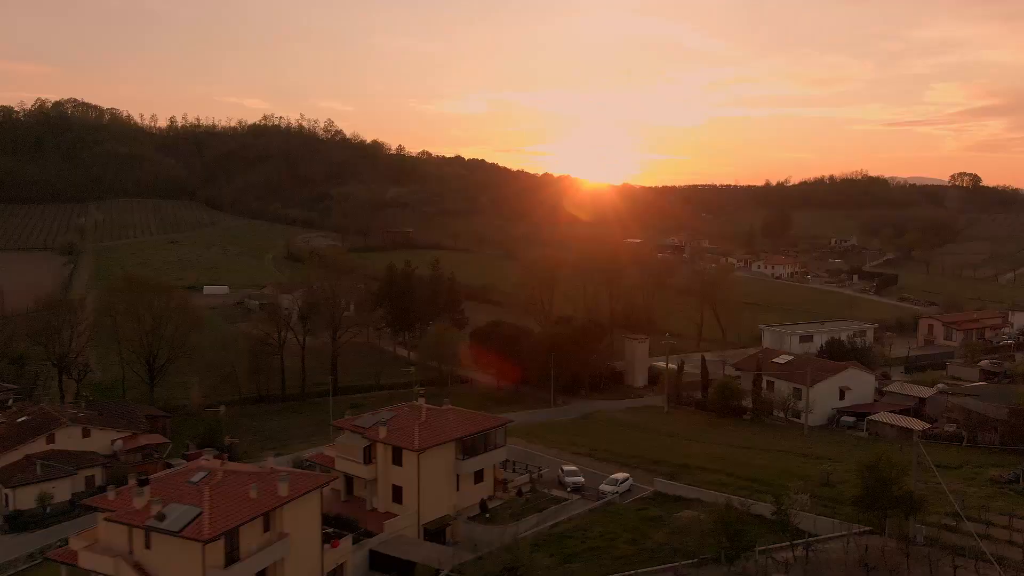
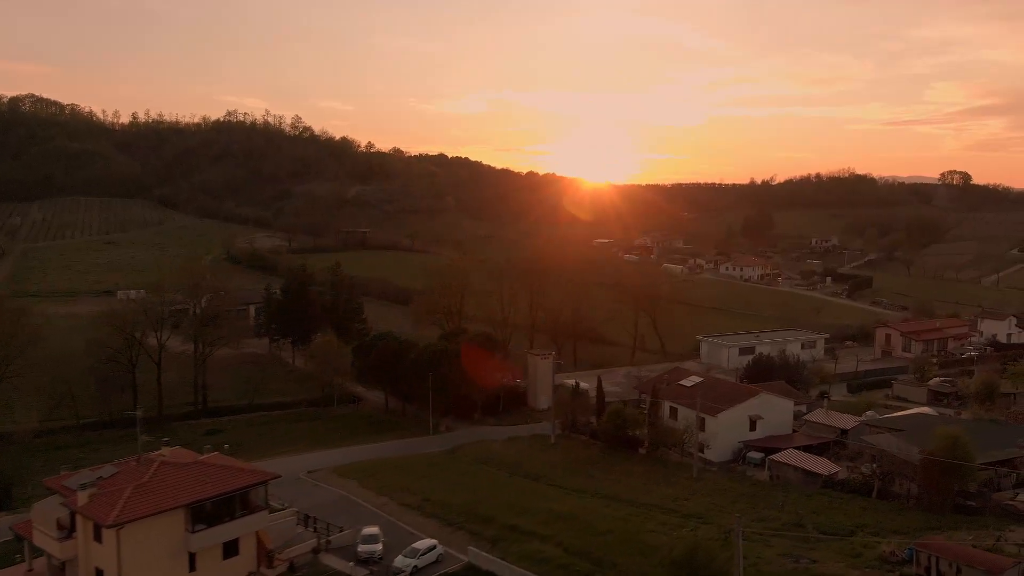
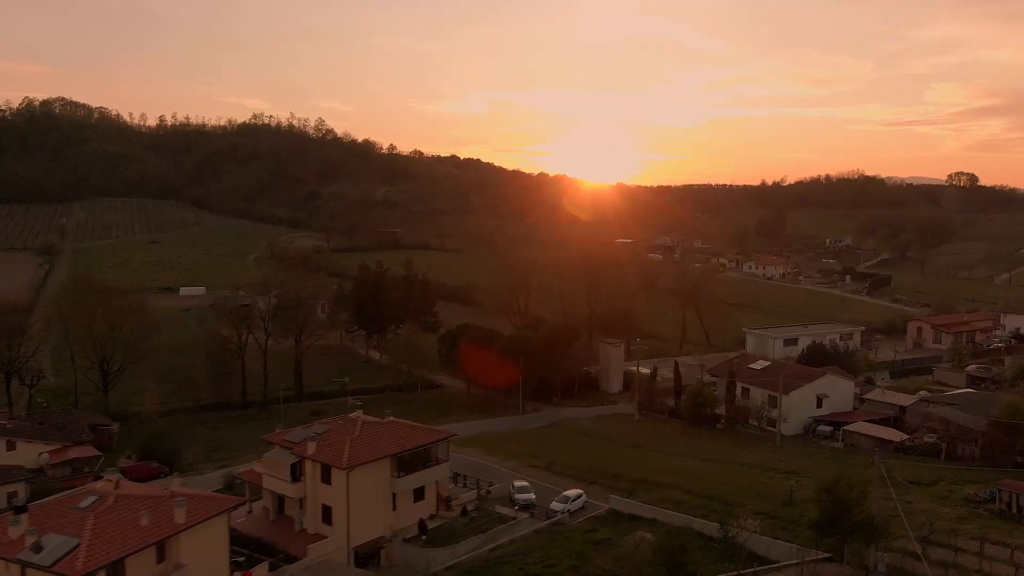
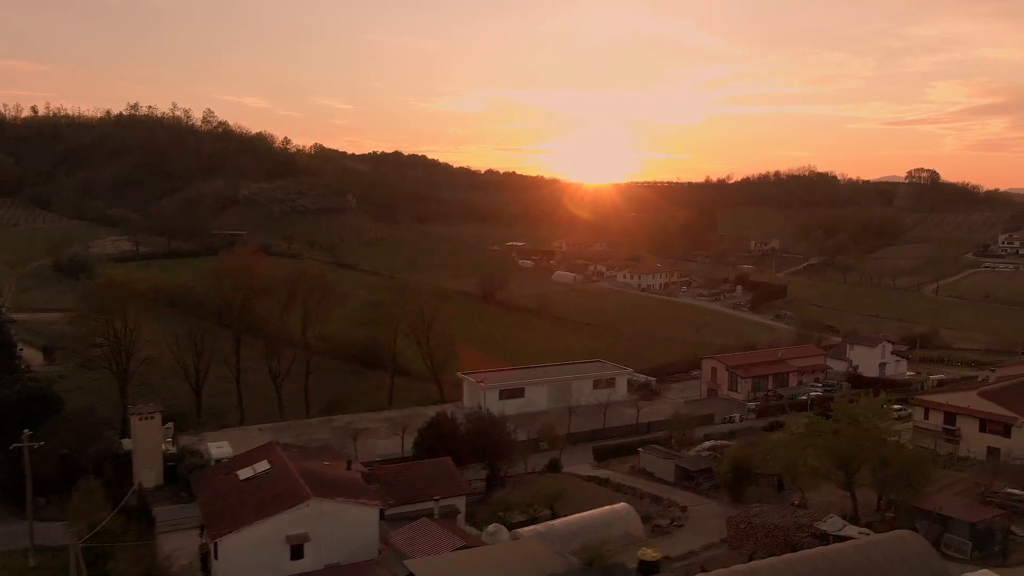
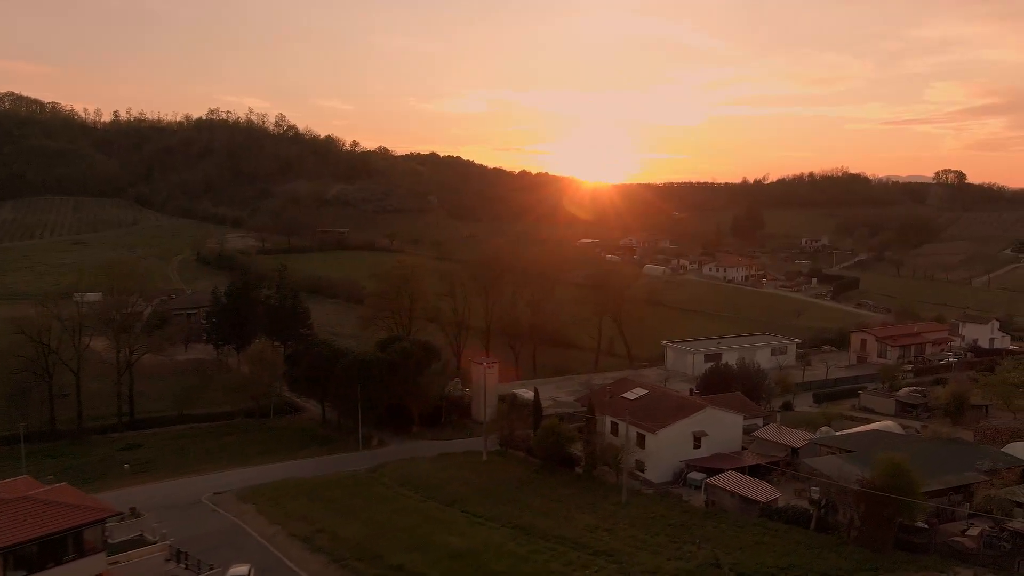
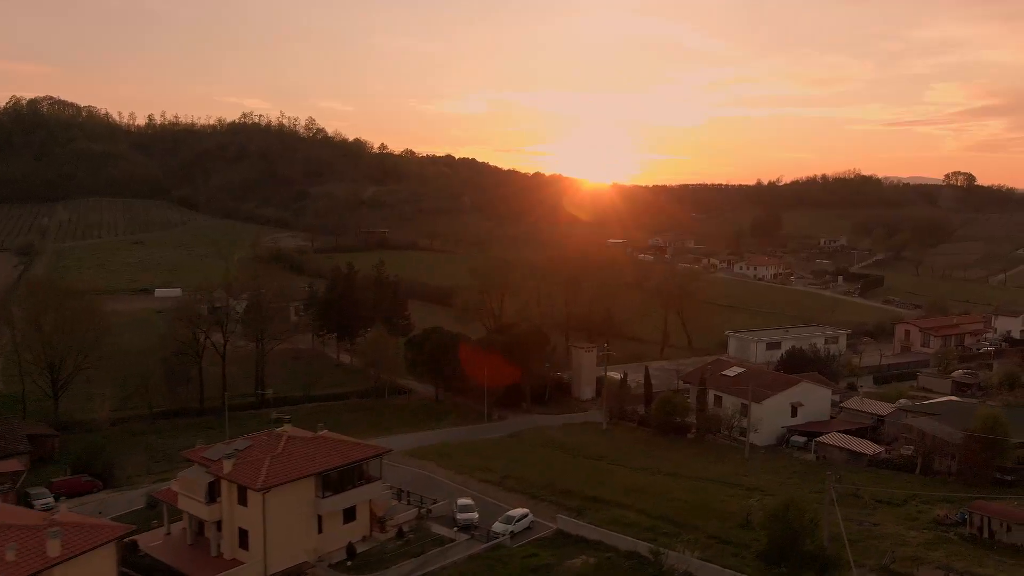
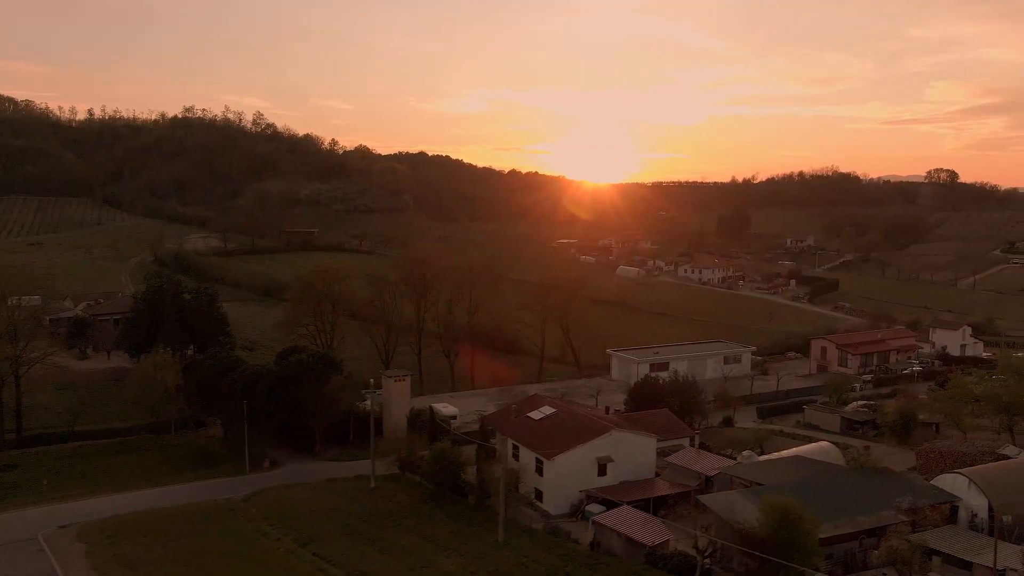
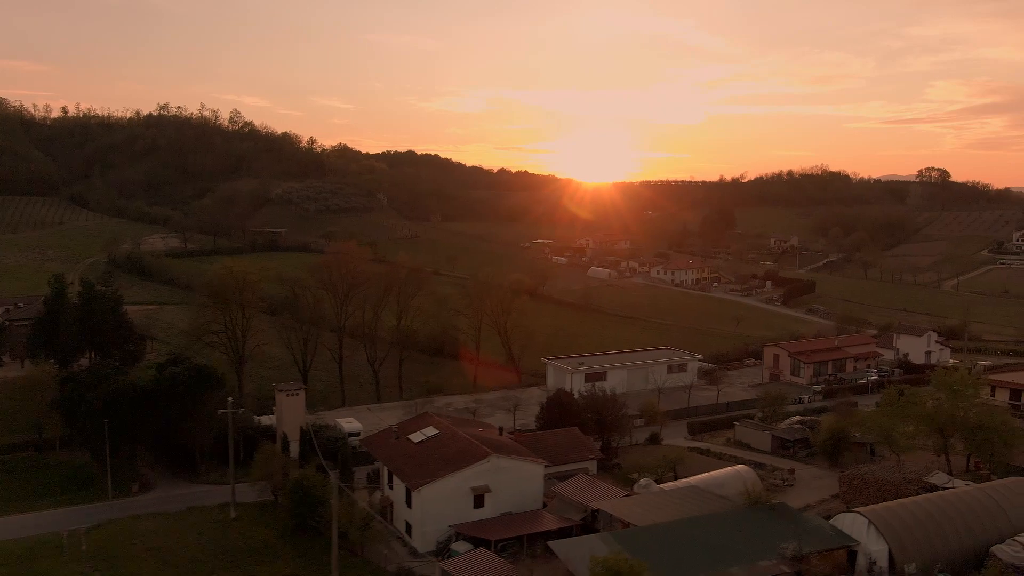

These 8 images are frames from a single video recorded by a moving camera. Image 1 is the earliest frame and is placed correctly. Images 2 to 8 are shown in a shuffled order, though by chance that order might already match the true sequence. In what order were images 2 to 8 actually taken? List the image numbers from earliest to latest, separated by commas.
3, 6, 2, 5, 7, 8, 4
